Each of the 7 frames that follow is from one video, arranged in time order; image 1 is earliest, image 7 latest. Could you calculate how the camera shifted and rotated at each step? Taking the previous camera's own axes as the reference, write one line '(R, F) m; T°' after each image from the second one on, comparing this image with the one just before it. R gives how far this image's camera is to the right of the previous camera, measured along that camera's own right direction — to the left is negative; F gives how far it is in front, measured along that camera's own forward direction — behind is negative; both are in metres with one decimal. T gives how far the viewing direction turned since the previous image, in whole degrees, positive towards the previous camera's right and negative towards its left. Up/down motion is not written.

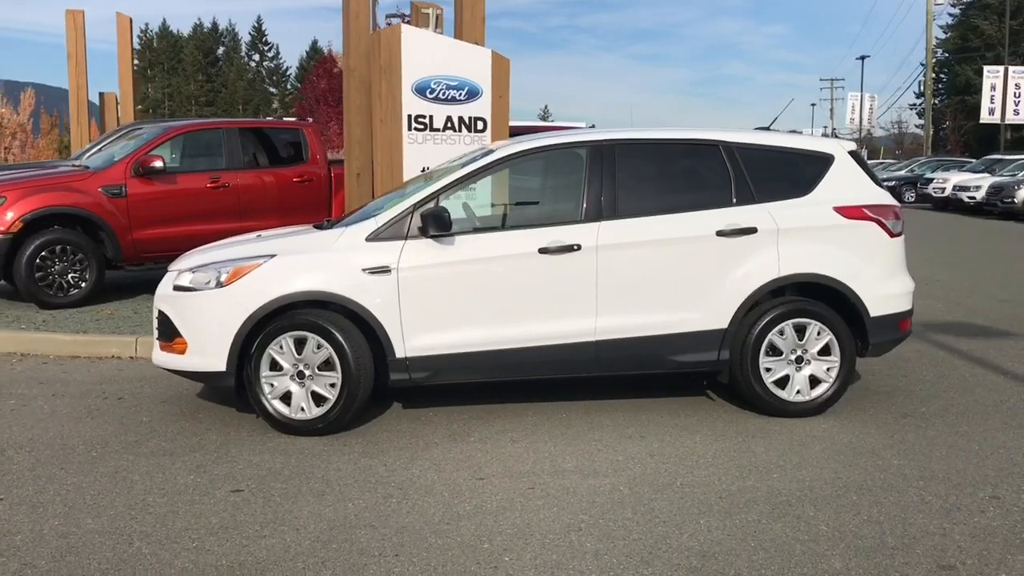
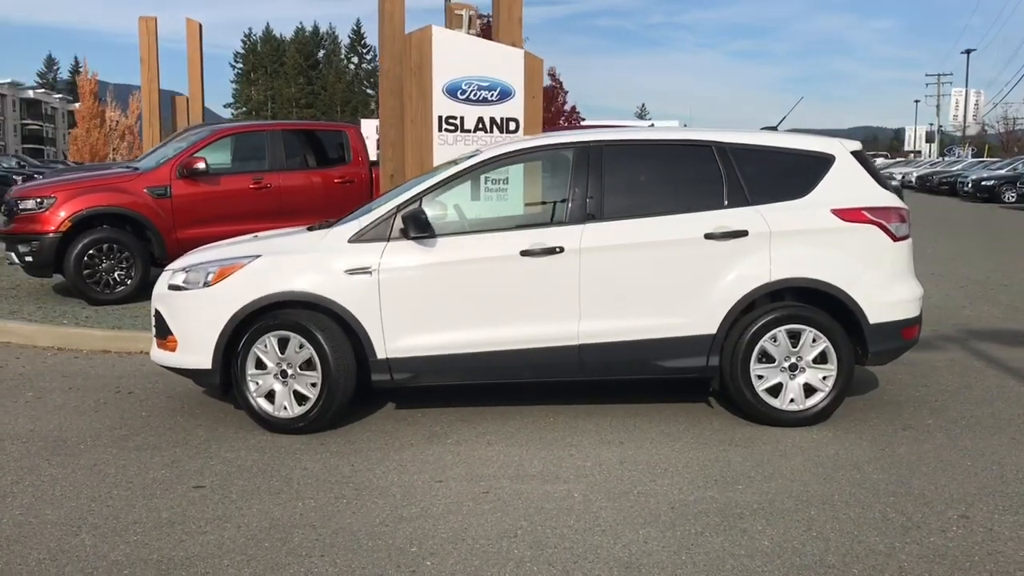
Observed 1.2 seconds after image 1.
(+0.6, +0.1) m; -5°
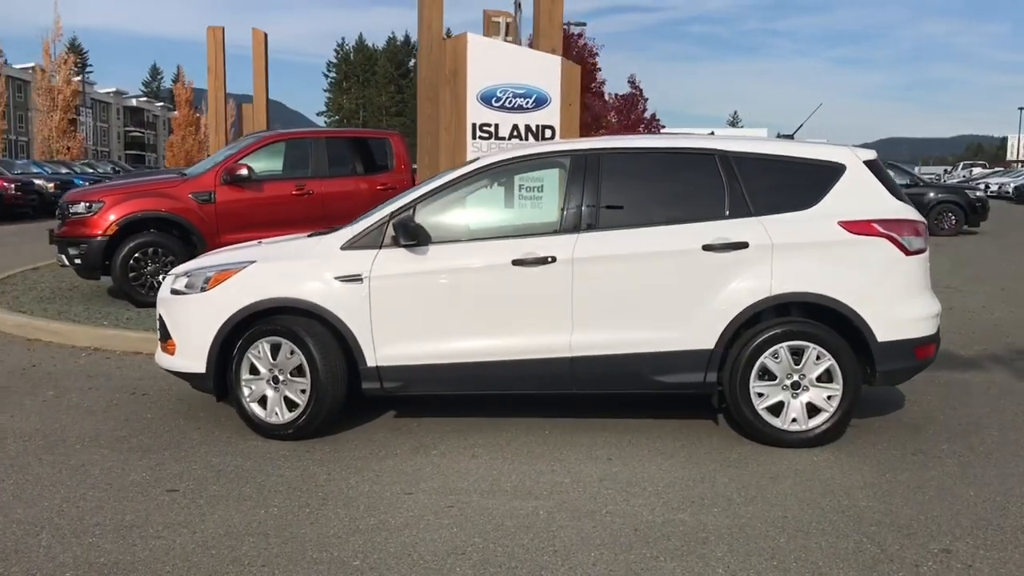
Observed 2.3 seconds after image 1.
(+0.5, +0.1) m; -5°
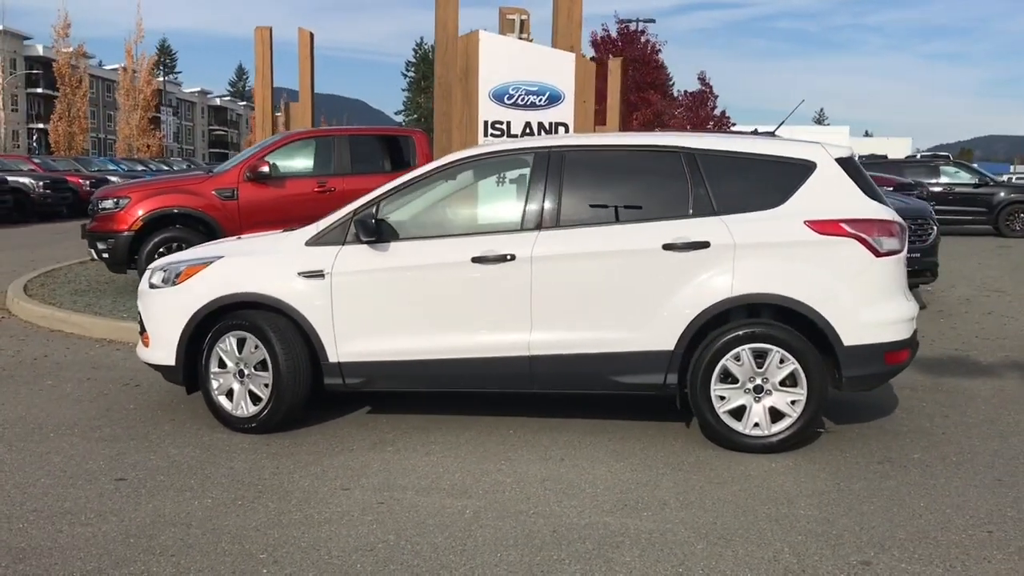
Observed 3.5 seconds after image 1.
(+0.6, +0.1) m; -4°
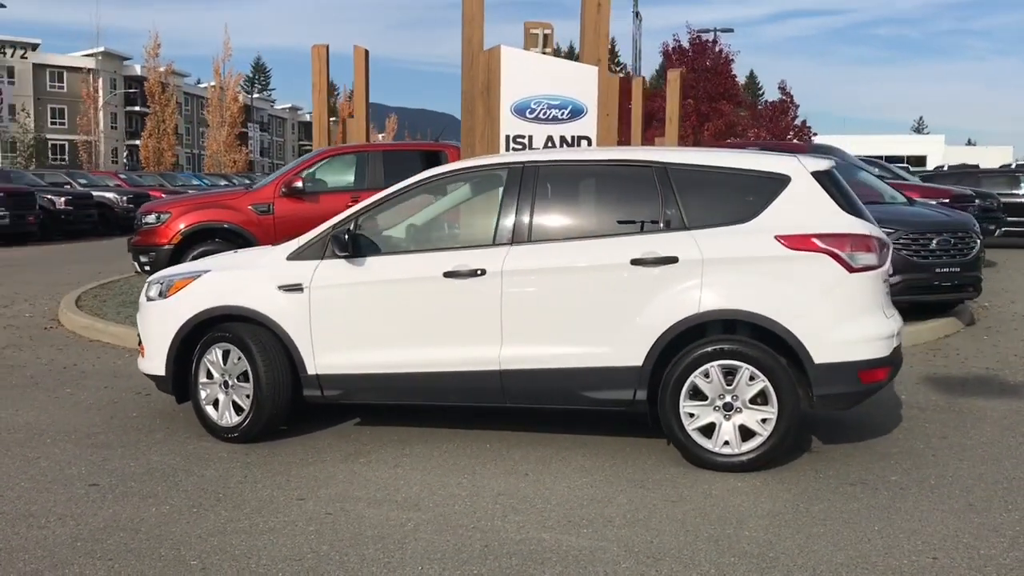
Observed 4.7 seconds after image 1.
(+0.6, 0.0) m; -5°
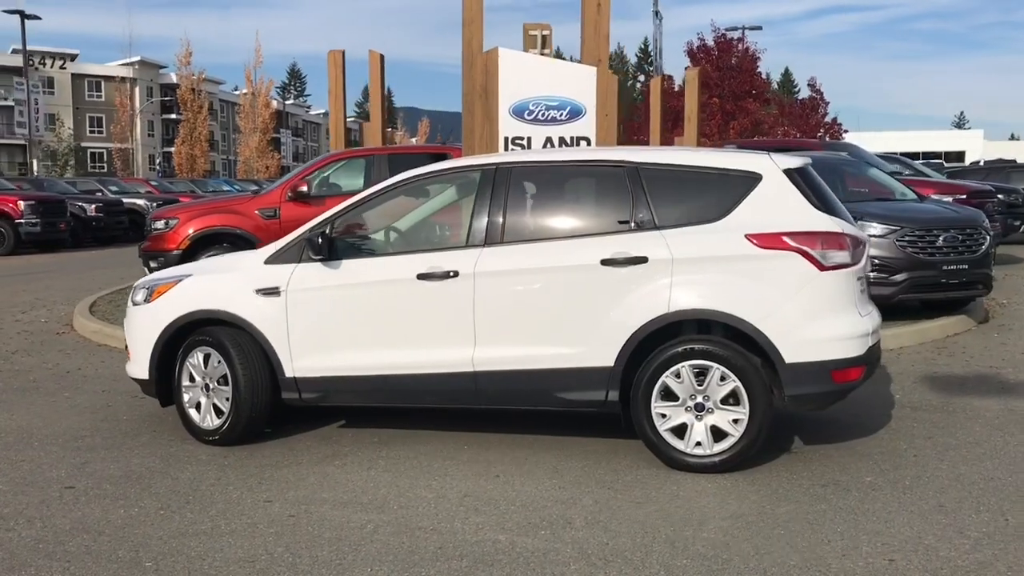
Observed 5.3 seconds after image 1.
(+0.4, 0.0) m; -2°
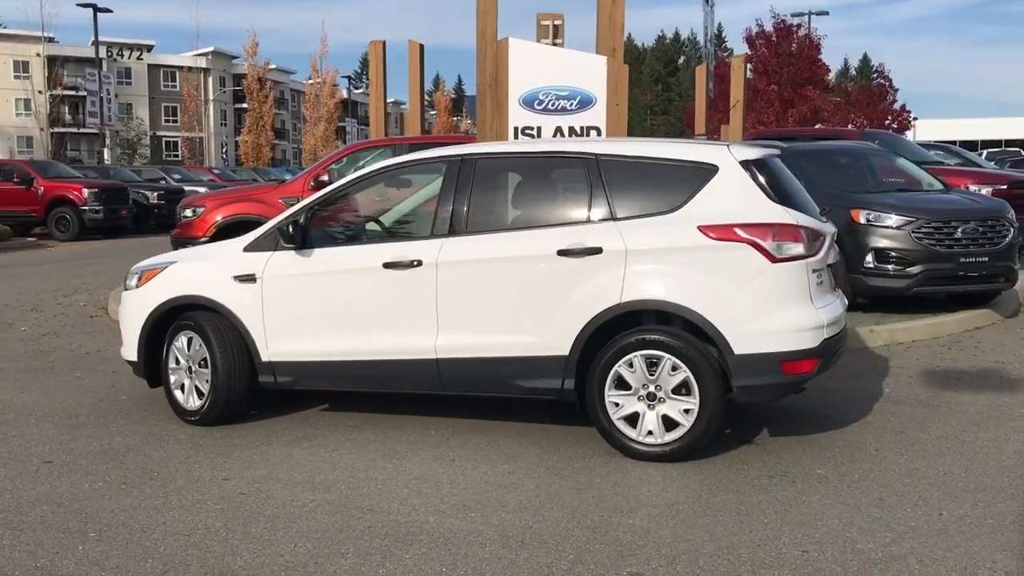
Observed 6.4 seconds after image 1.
(+0.6, -0.1) m; -4°
